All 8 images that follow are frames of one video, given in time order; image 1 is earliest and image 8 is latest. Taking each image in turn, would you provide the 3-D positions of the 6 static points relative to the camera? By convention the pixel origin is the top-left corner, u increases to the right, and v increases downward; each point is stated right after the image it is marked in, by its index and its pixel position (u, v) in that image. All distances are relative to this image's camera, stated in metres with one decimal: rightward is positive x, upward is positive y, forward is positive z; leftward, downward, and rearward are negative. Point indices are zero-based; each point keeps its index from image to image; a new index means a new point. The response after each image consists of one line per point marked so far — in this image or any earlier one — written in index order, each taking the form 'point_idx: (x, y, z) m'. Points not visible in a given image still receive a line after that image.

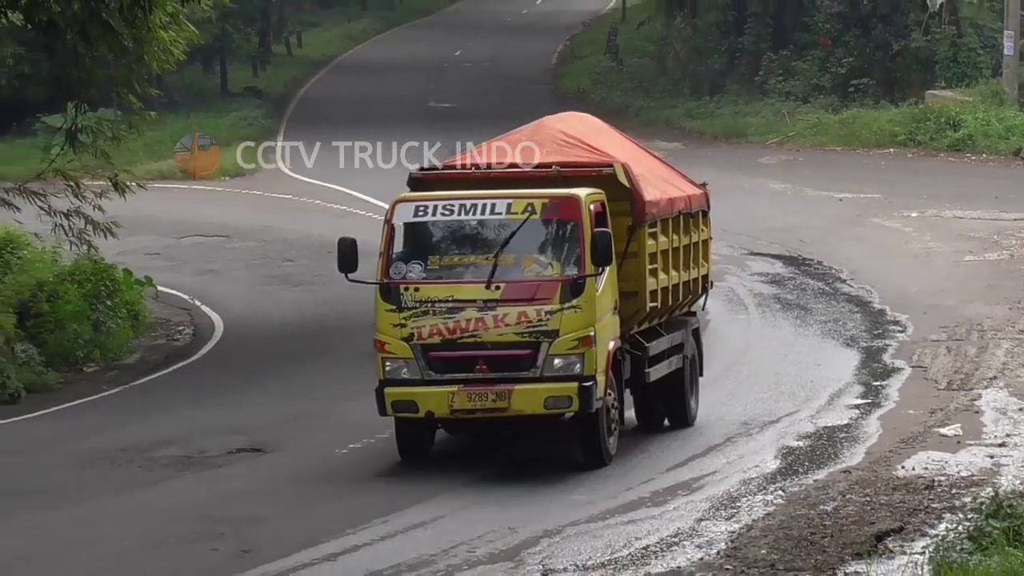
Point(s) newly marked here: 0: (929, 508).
0: (+1.9, -1.0, +7.4) m
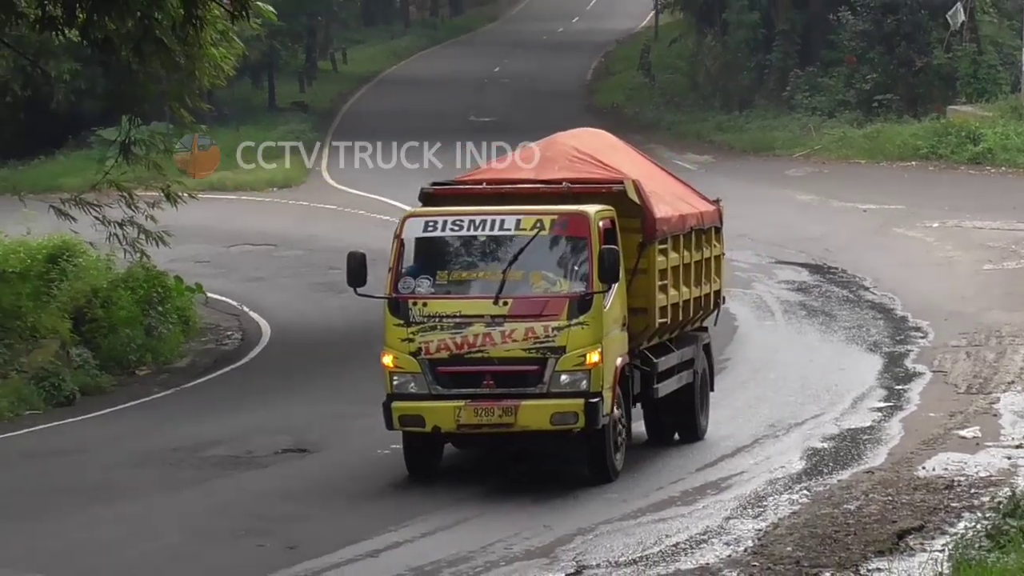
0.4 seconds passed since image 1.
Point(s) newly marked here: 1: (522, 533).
0: (+2.1, -1.0, +7.7) m
1: (+0.1, -1.2, +8.1) m
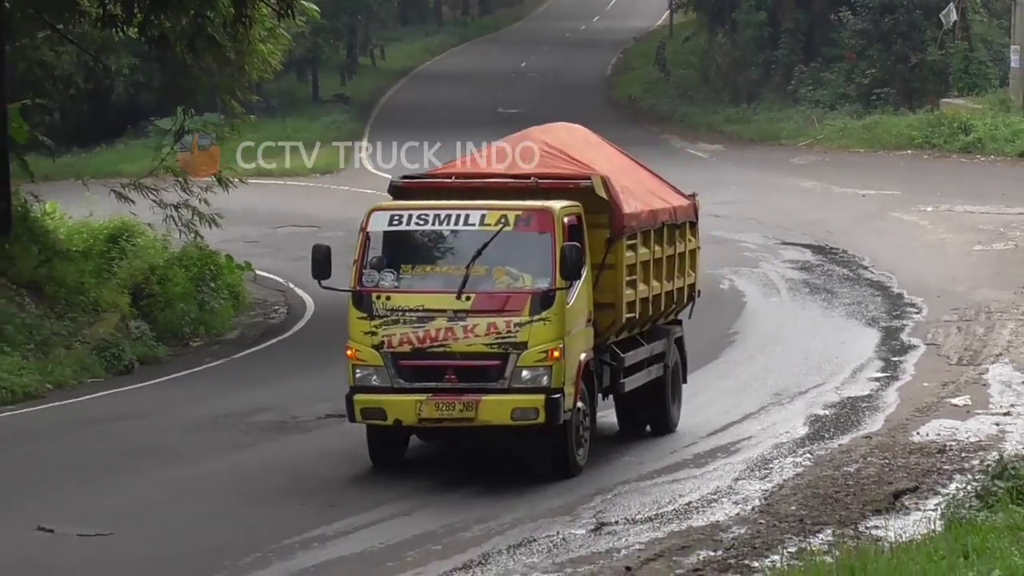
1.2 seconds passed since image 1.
0: (+2.2, -0.9, +8.3) m
1: (+0.2, -1.1, +8.7) m
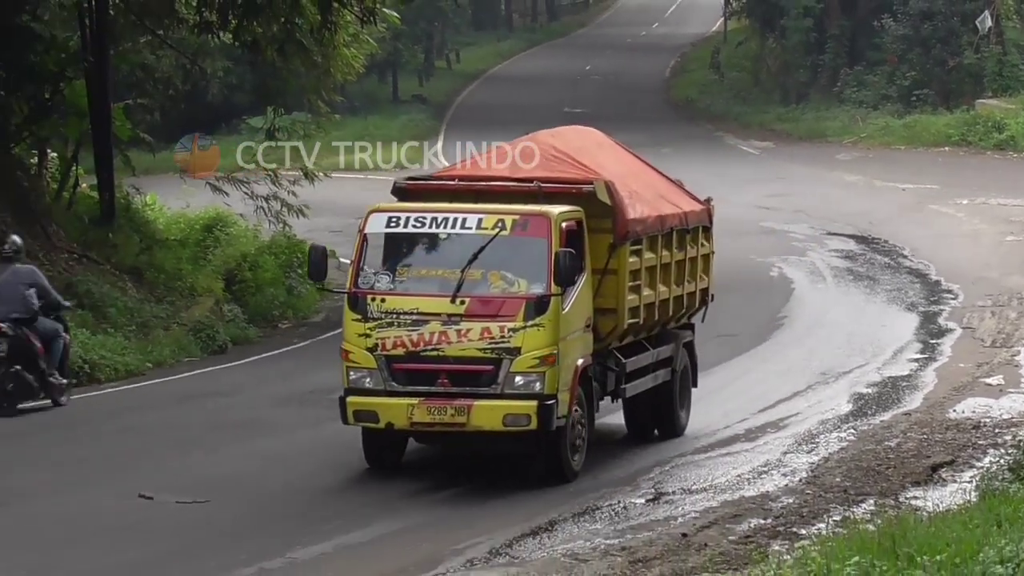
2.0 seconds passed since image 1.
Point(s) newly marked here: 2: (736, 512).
0: (+2.5, -0.9, +8.9) m
1: (+0.5, -1.0, +9.3) m
2: (+1.2, -1.2, +8.6) m
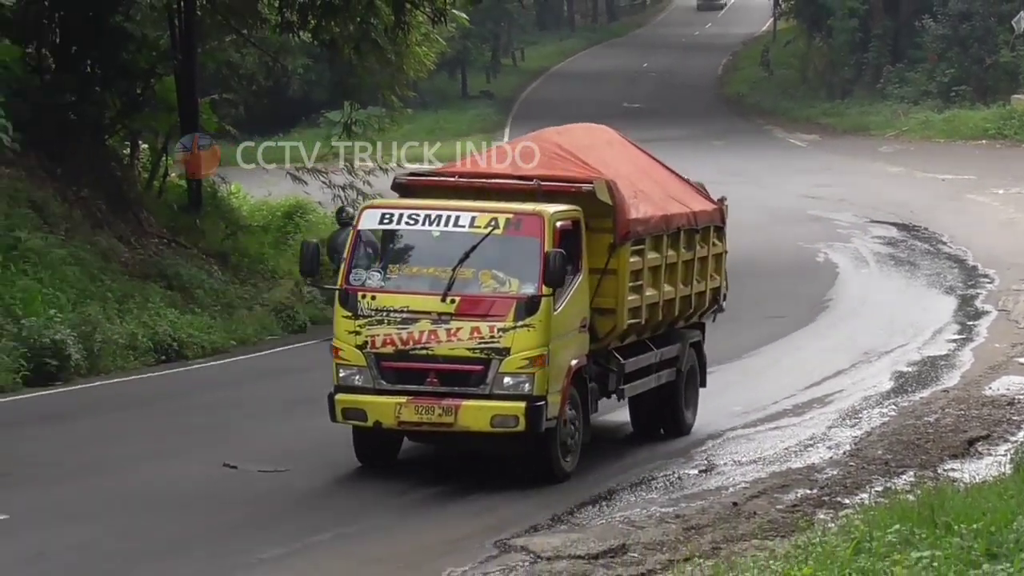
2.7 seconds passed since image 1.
0: (+2.9, -0.8, +9.4) m
1: (+0.9, -0.9, +9.8) m
2: (+1.5, -1.1, +9.1) m
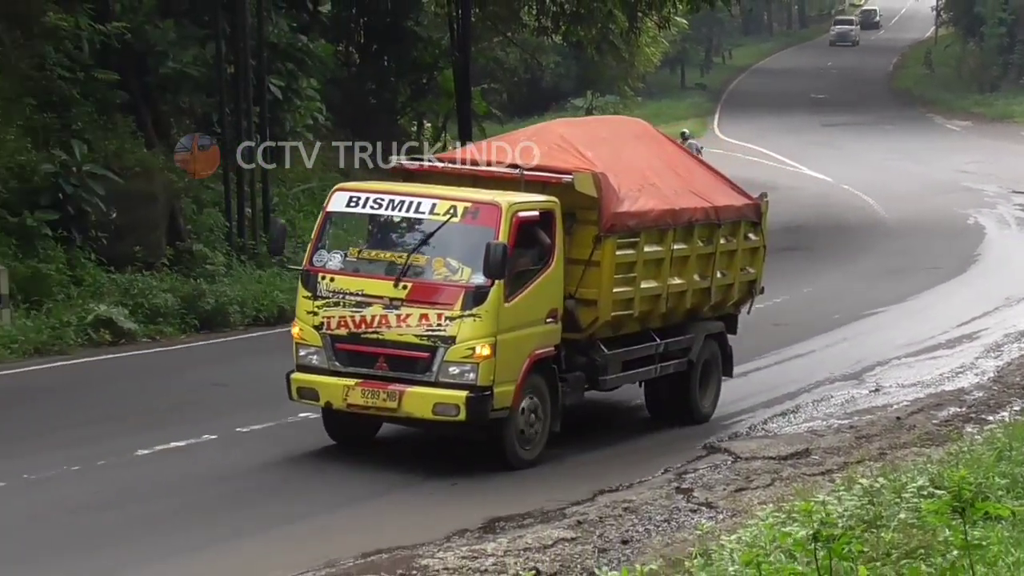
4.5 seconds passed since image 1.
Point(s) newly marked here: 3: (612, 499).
0: (+4.3, -0.5, +11.5) m
1: (+2.3, -0.6, +12.0) m
2: (+2.9, -0.8, +11.3) m
3: (+0.7, -1.5, +11.8) m
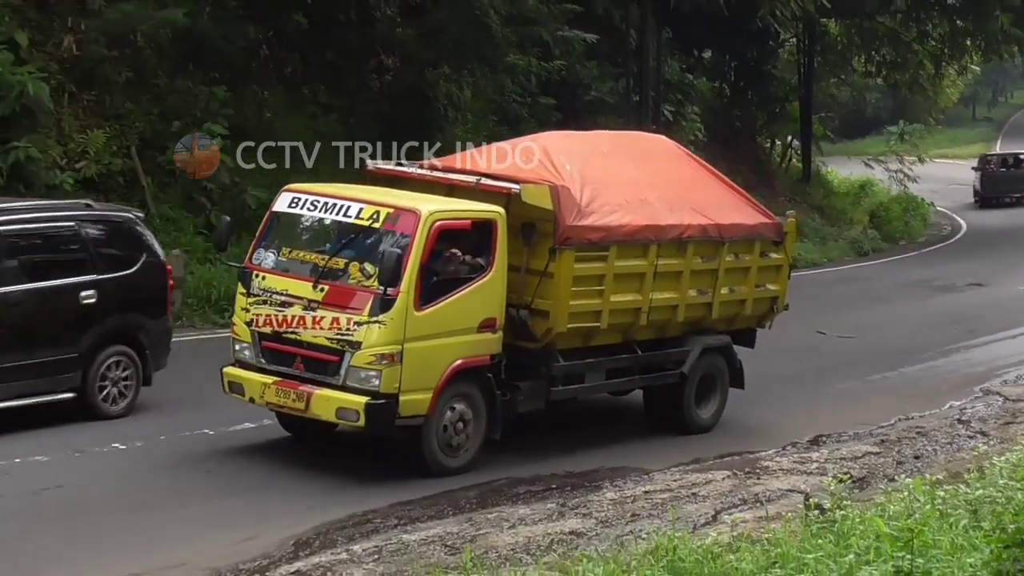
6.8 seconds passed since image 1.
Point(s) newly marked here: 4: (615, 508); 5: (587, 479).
0: (+7.3, -0.5, +14.8) m
1: (+5.4, -0.5, +15.5) m
2: (+5.9, -0.7, +14.7) m
3: (+3.8, -1.3, +15.6) m
4: (+0.8, -1.9, +13.3) m
5: (+0.7, -1.7, +14.4) m
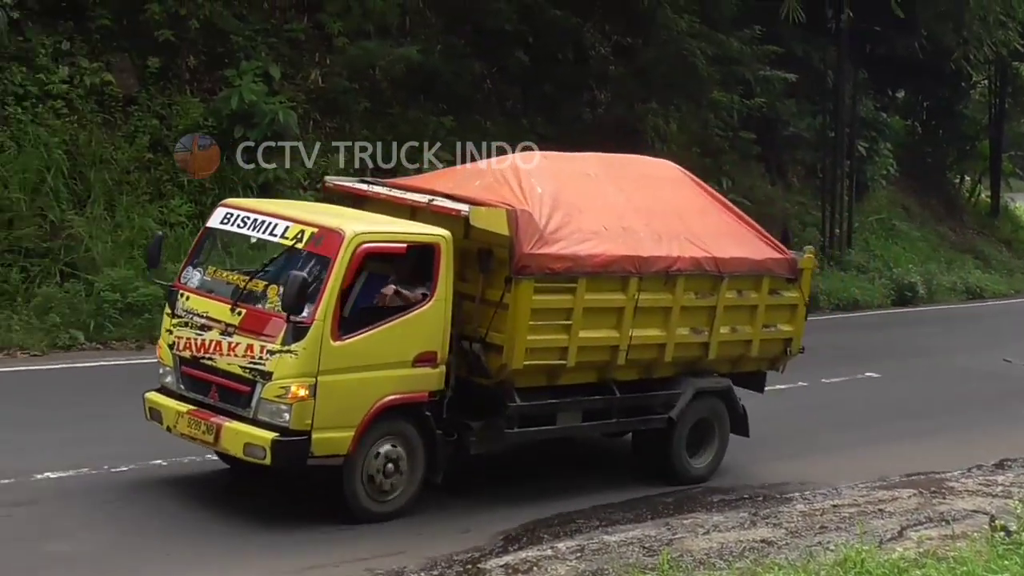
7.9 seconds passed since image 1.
0: (+9.2, -0.8, +15.0) m
1: (+7.4, -0.9, +15.9) m
2: (+7.8, -1.0, +15.1) m
3: (+5.7, -1.6, +16.1) m
4: (+2.5, -2.0, +14.2) m
5: (+2.5, -1.9, +15.3) m
